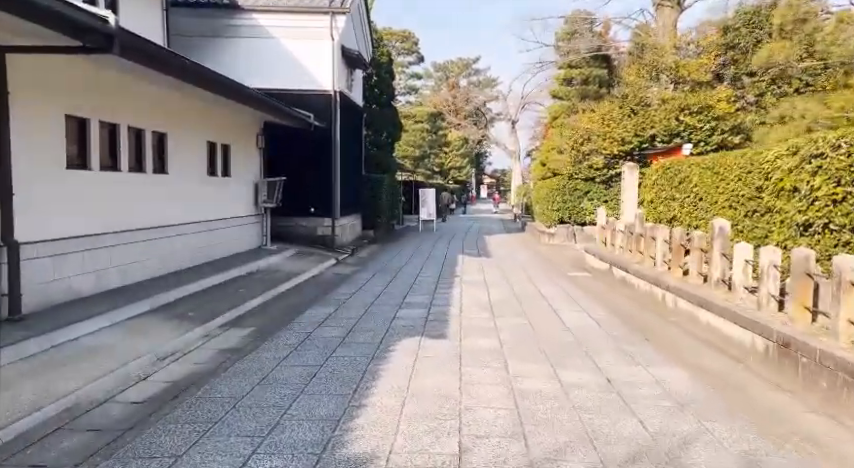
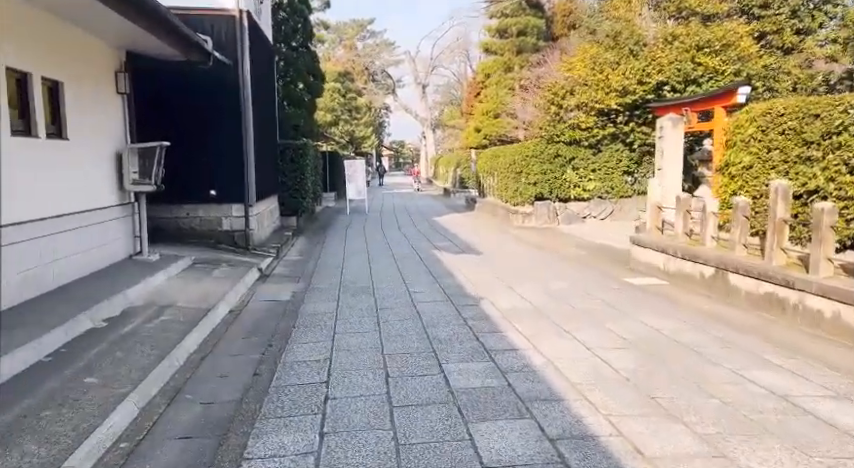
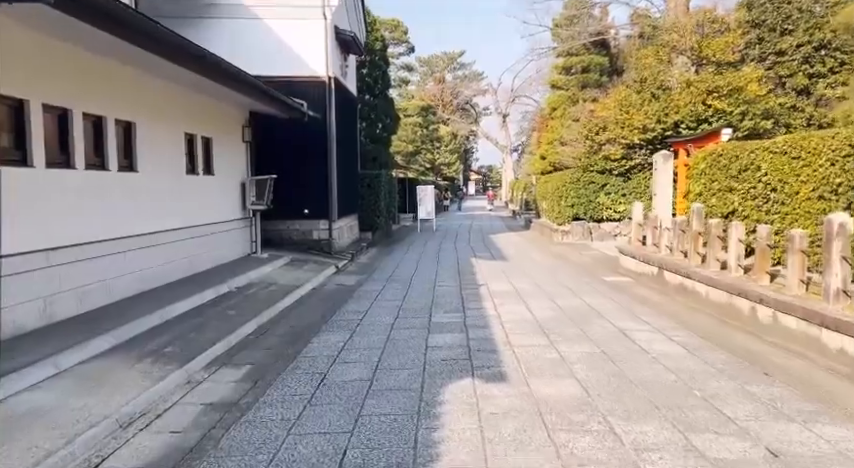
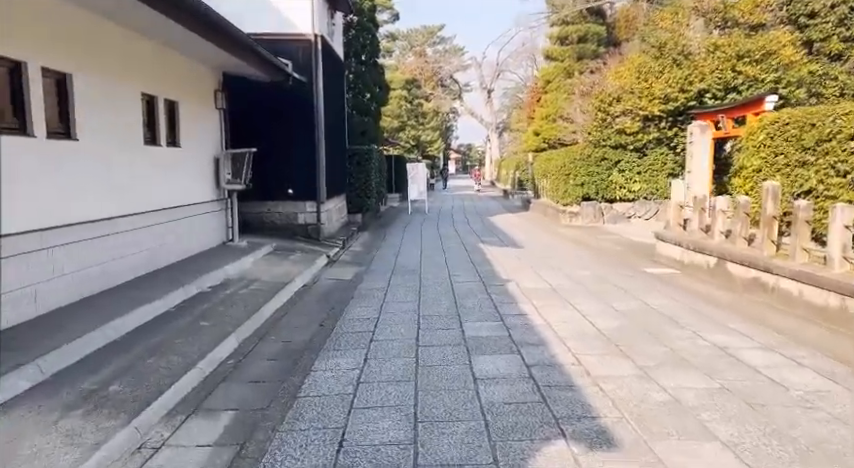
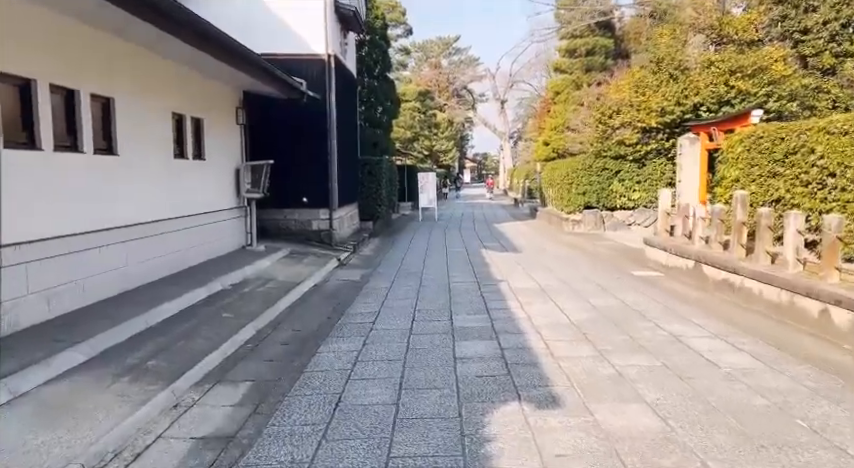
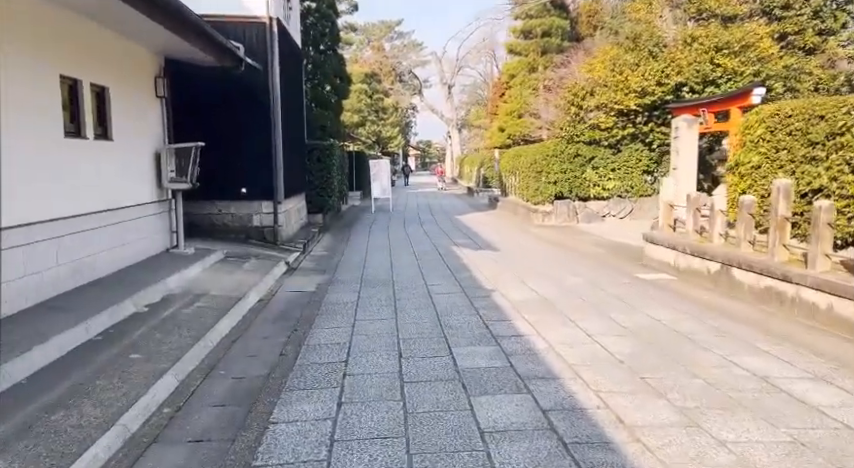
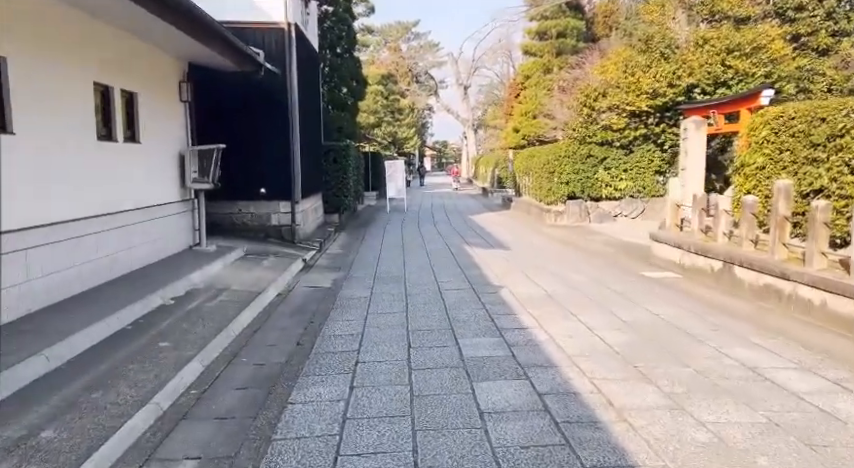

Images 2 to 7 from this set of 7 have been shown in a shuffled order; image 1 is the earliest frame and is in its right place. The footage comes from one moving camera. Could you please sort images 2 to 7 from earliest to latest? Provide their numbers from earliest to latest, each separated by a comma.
3, 5, 4, 7, 6, 2
